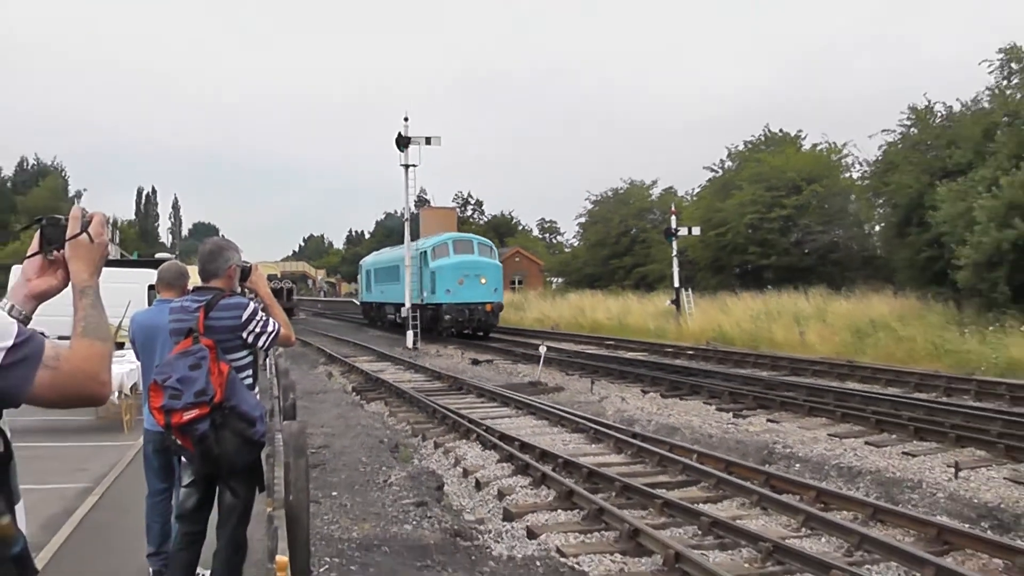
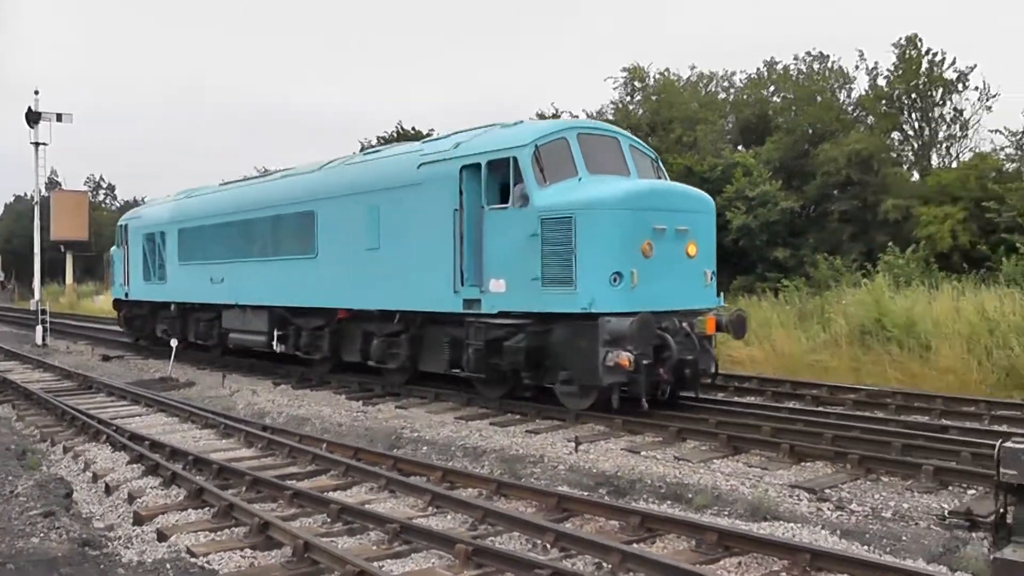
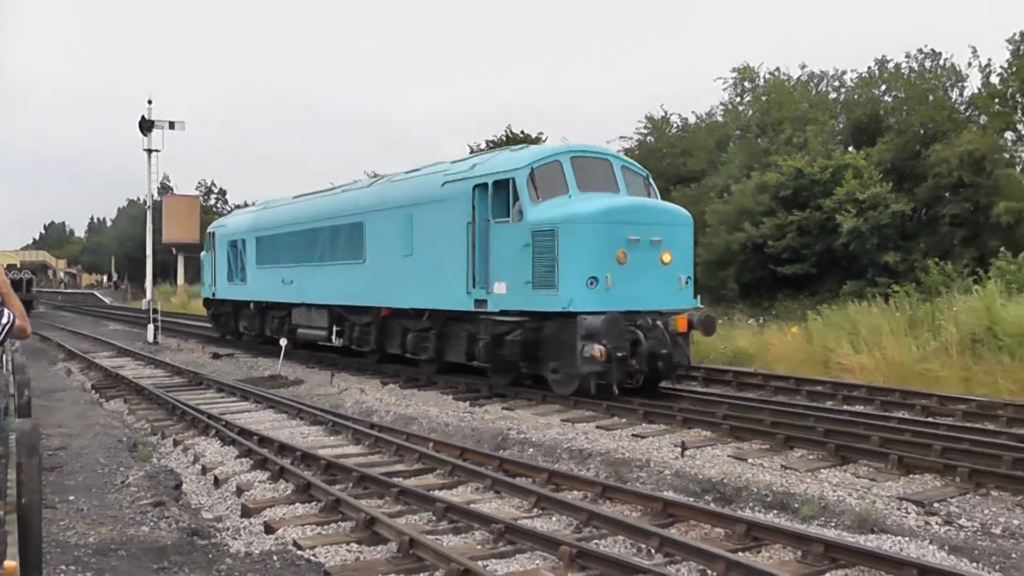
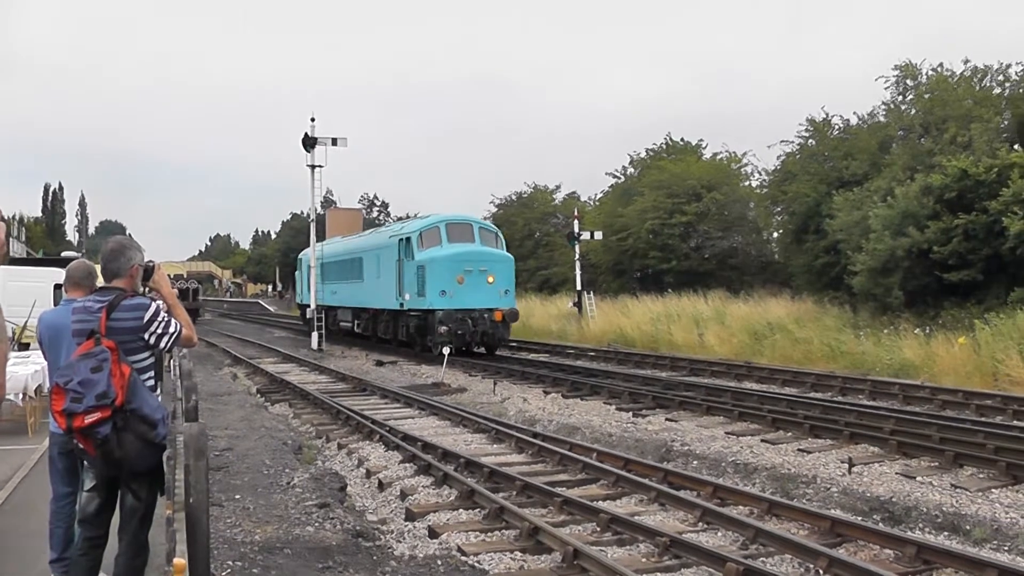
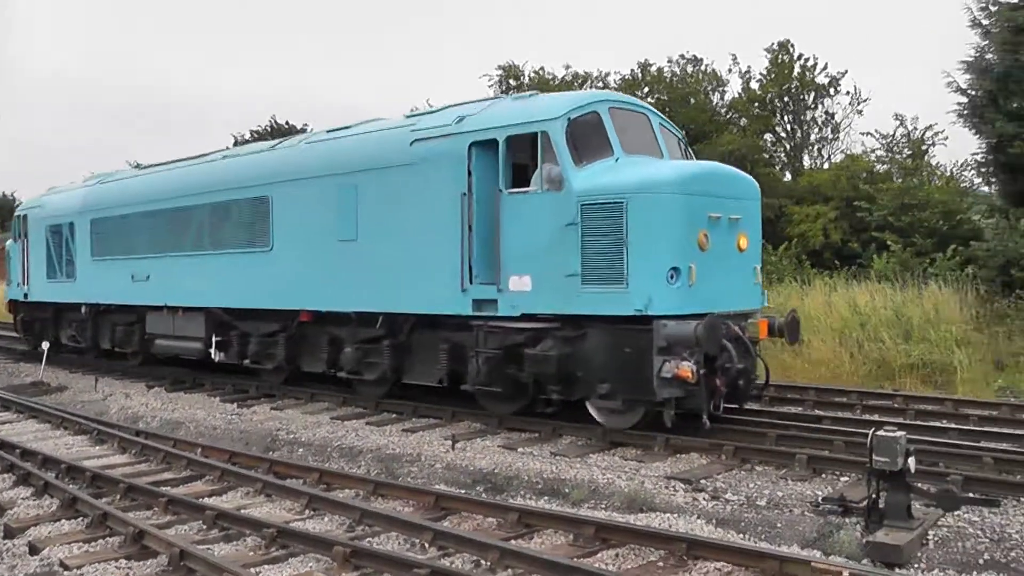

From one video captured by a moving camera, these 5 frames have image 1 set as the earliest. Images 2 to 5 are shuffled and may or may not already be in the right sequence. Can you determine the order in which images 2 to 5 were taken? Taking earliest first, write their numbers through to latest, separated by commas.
4, 3, 2, 5
